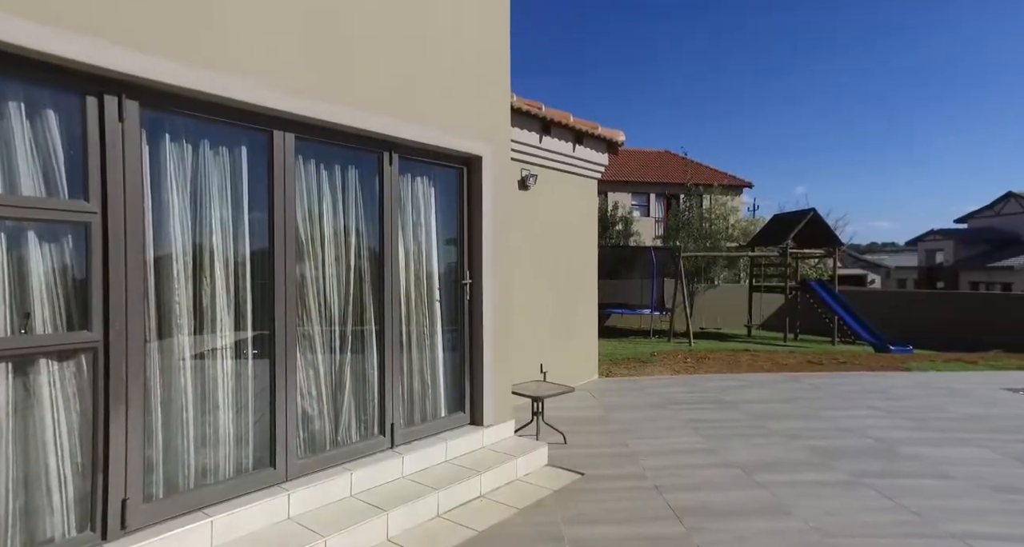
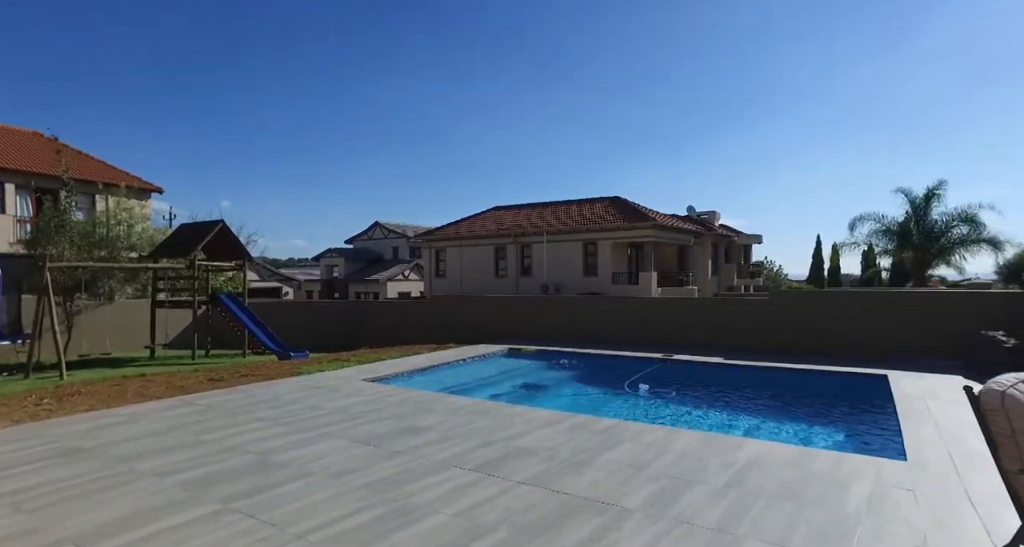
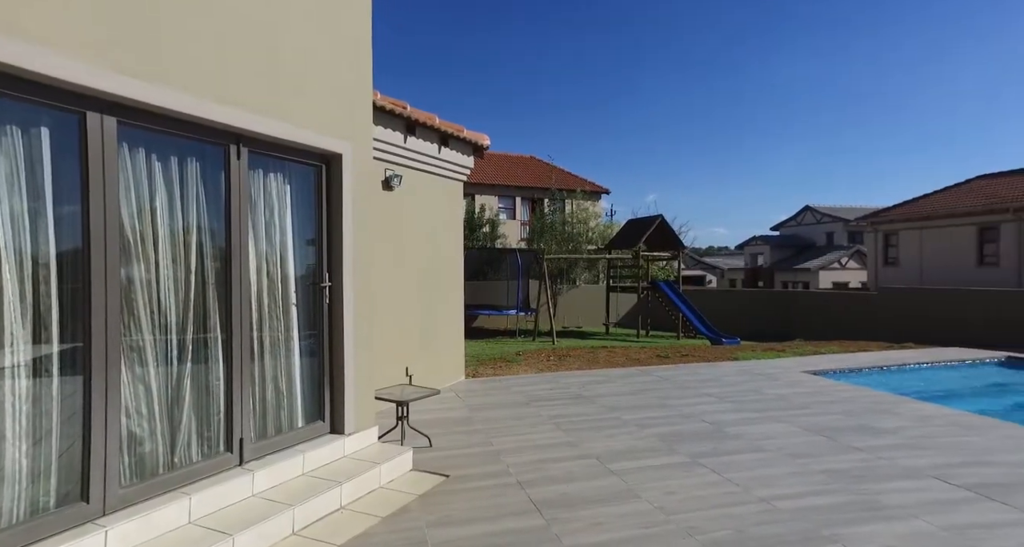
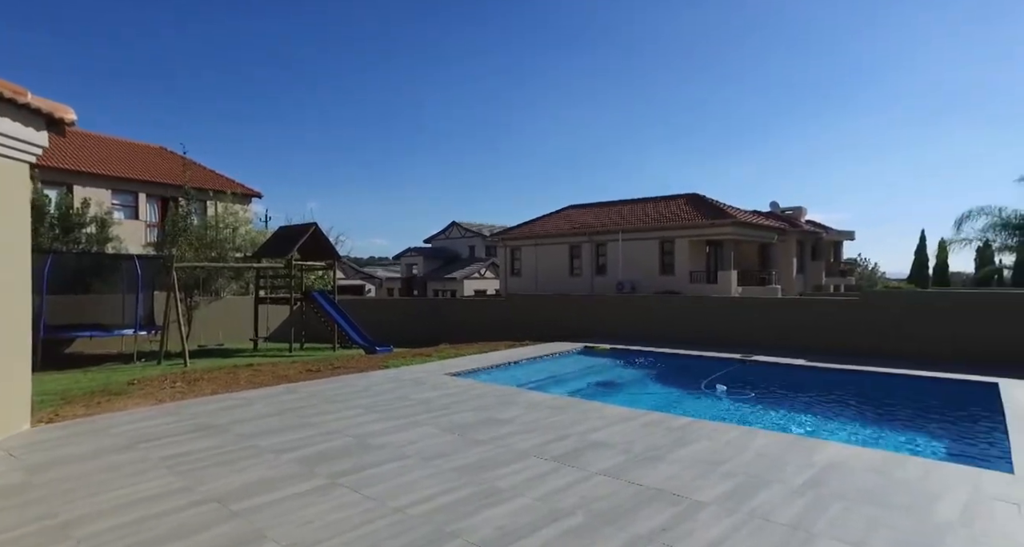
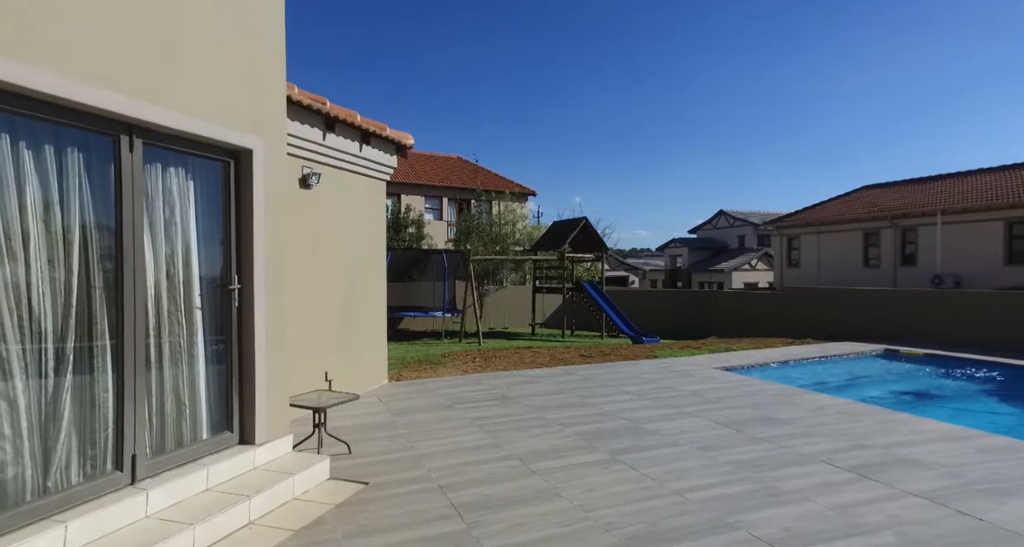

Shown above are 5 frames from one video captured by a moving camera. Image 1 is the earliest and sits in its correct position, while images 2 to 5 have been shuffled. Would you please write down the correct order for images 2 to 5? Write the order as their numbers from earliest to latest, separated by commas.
3, 5, 4, 2
